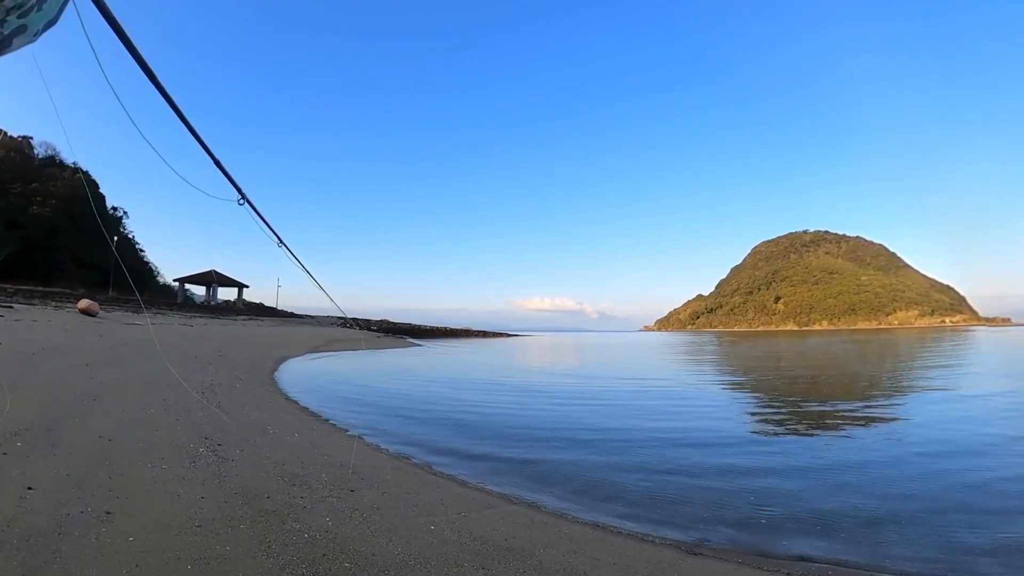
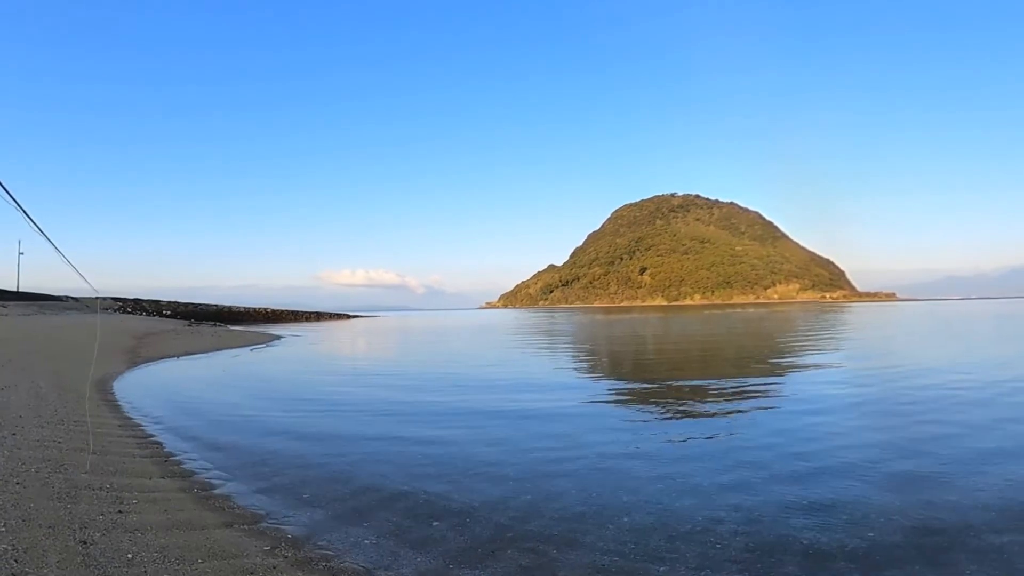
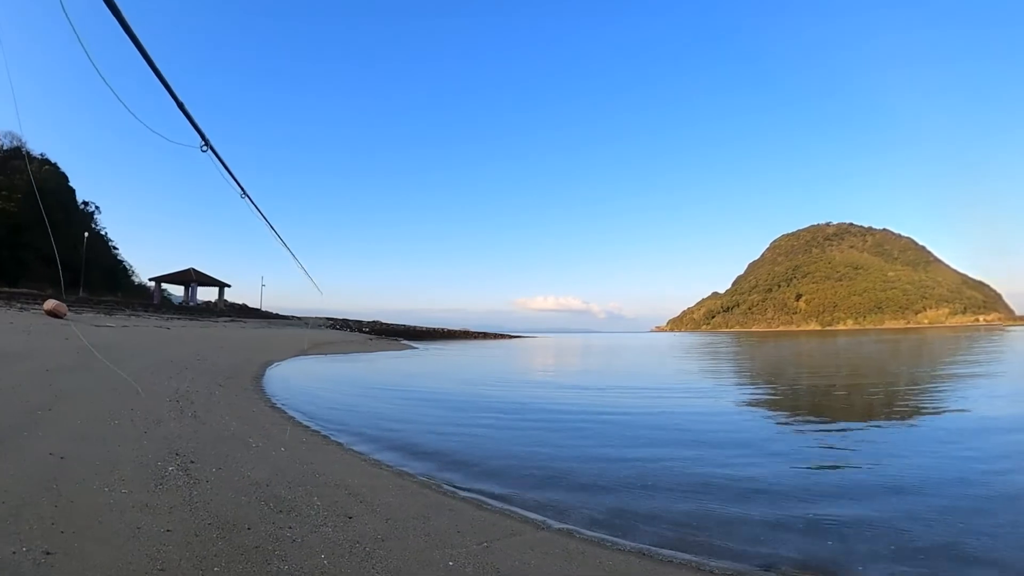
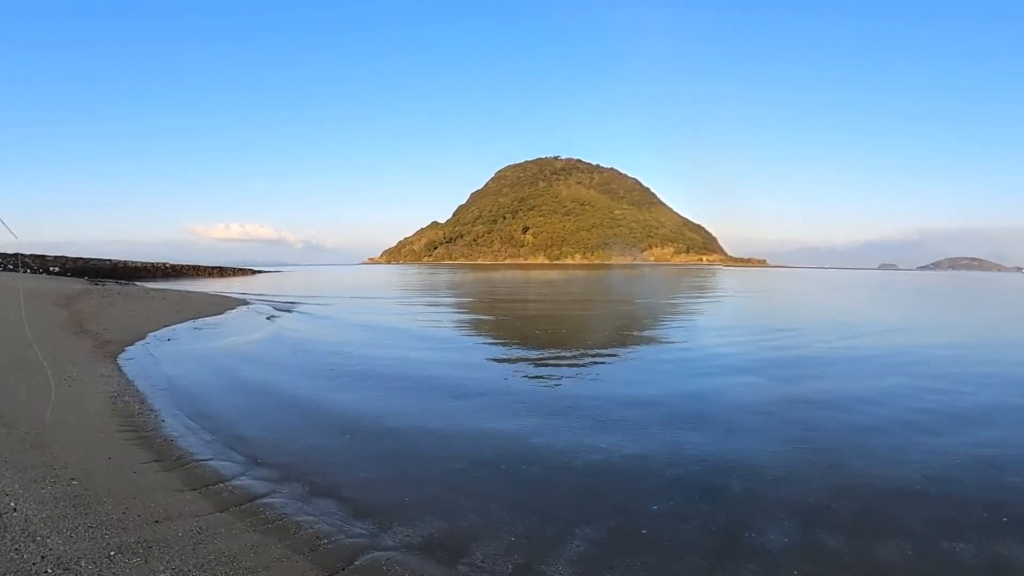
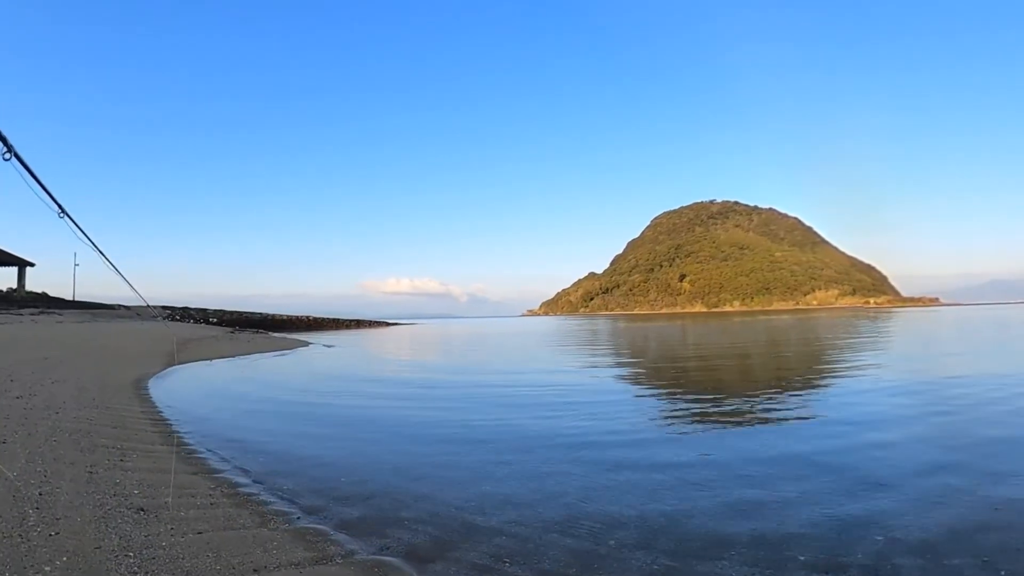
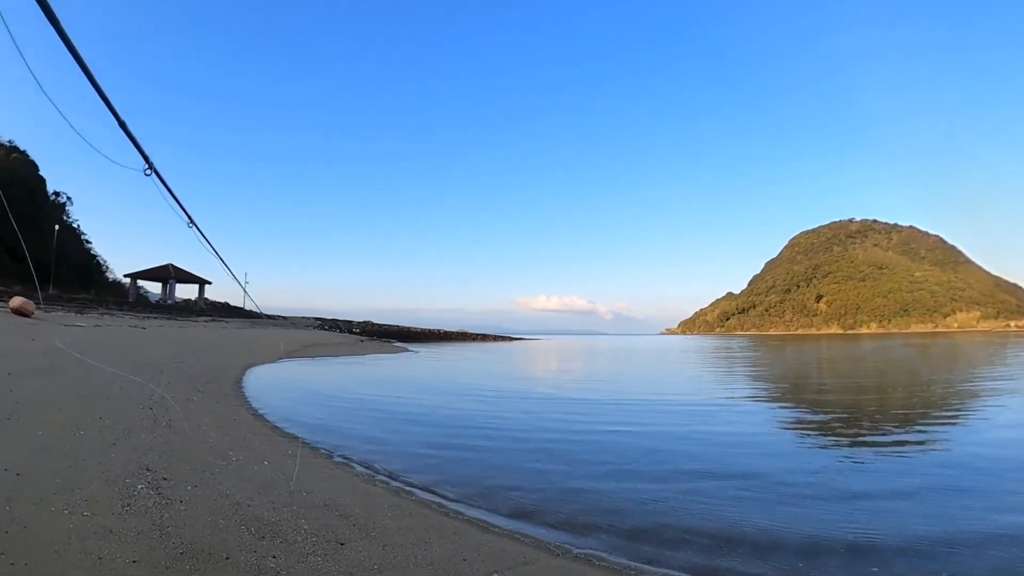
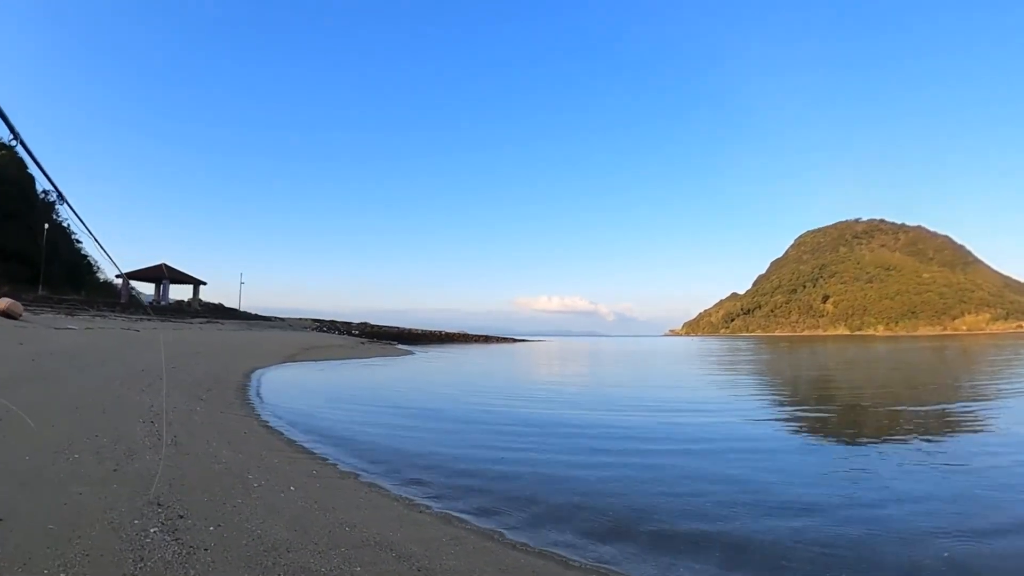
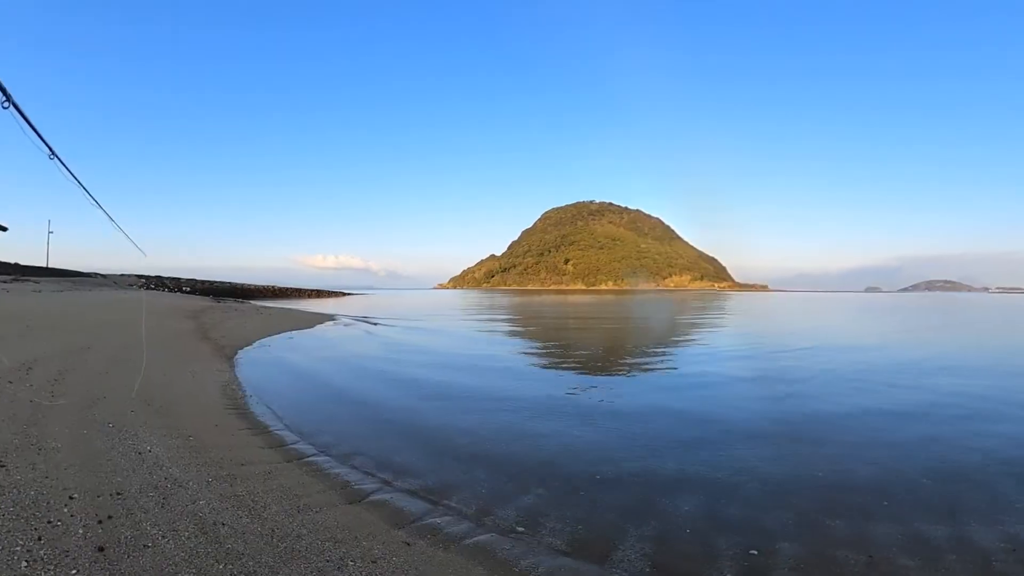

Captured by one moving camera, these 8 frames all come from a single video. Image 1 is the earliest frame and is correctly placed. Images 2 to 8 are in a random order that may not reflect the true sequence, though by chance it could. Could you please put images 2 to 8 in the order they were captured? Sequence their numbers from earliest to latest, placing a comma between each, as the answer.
3, 6, 7, 5, 2, 8, 4
